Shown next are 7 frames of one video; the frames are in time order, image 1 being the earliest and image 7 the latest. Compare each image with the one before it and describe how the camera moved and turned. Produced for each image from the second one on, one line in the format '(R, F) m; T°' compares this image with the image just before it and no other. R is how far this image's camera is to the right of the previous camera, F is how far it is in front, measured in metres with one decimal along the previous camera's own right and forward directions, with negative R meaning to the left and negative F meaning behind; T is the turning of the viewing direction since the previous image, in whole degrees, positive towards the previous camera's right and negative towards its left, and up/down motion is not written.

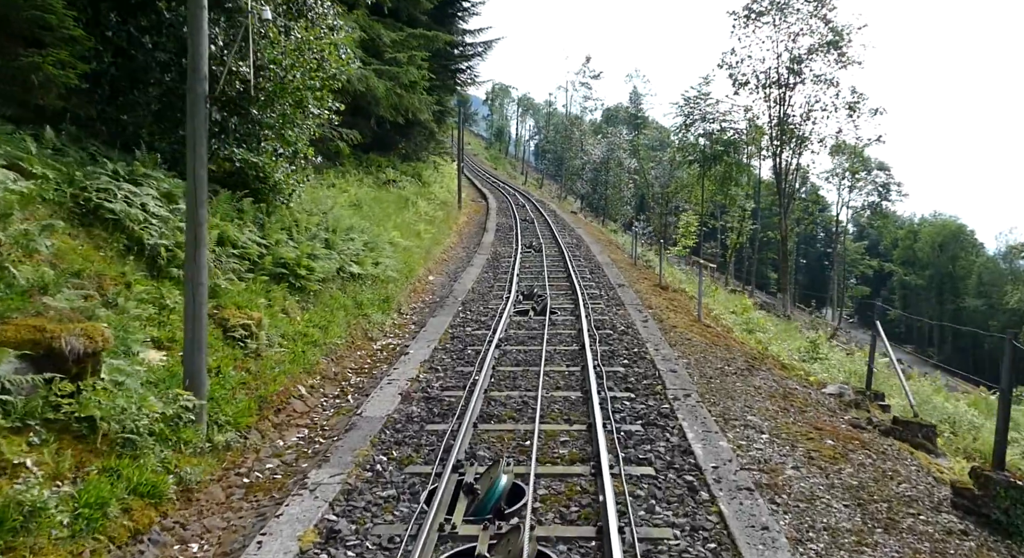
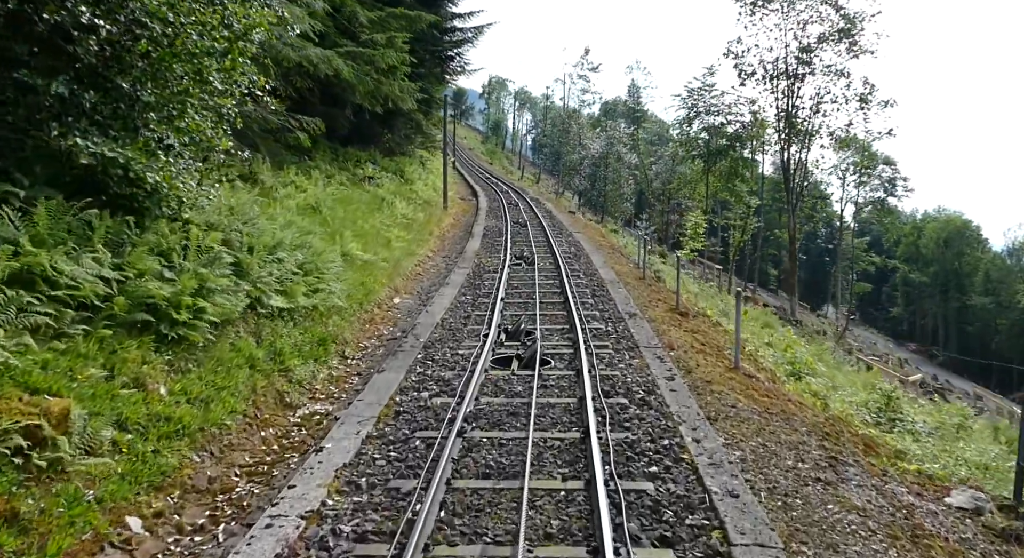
(+0.2, +3.2) m; 0°
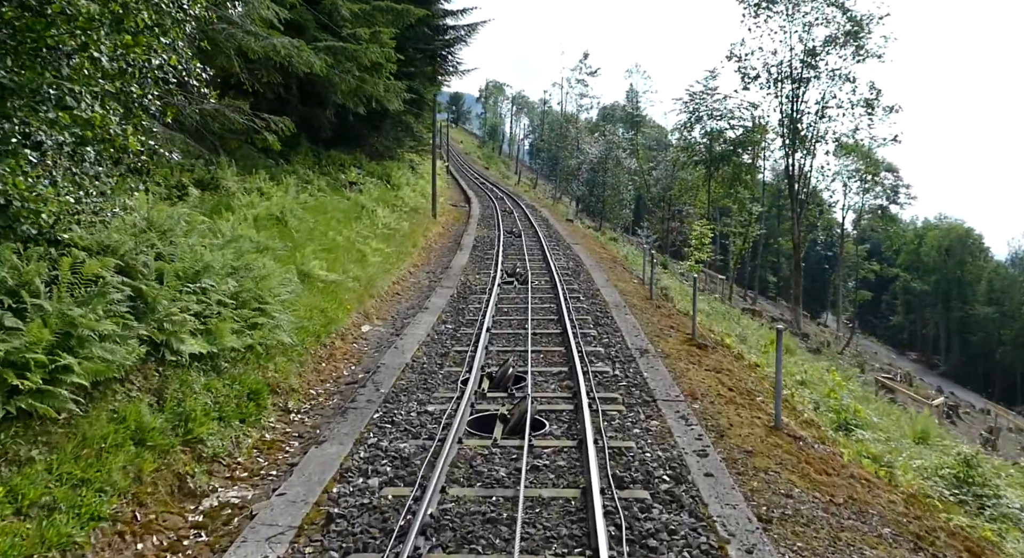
(+0.1, +2.0) m; 0°
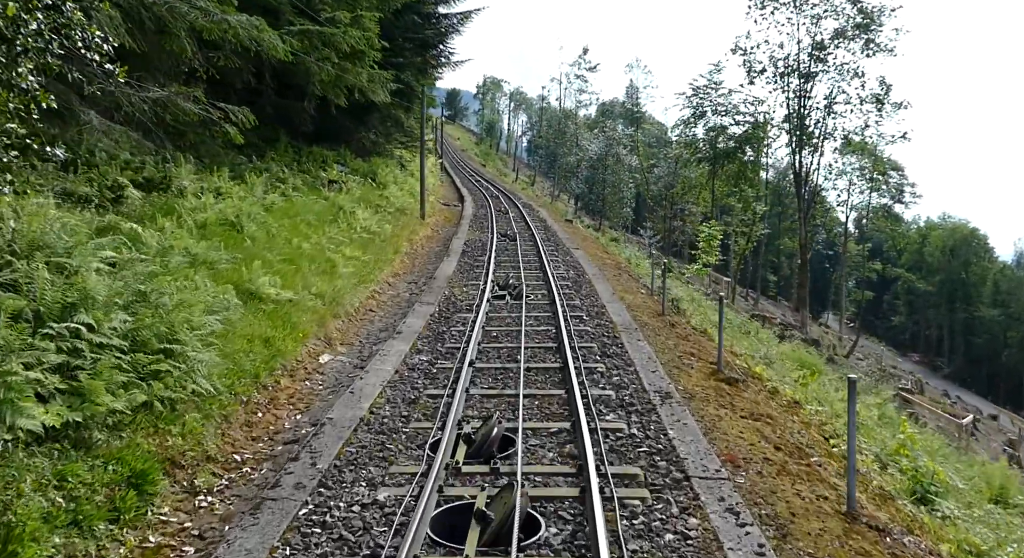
(+0.1, +2.1) m; 0°
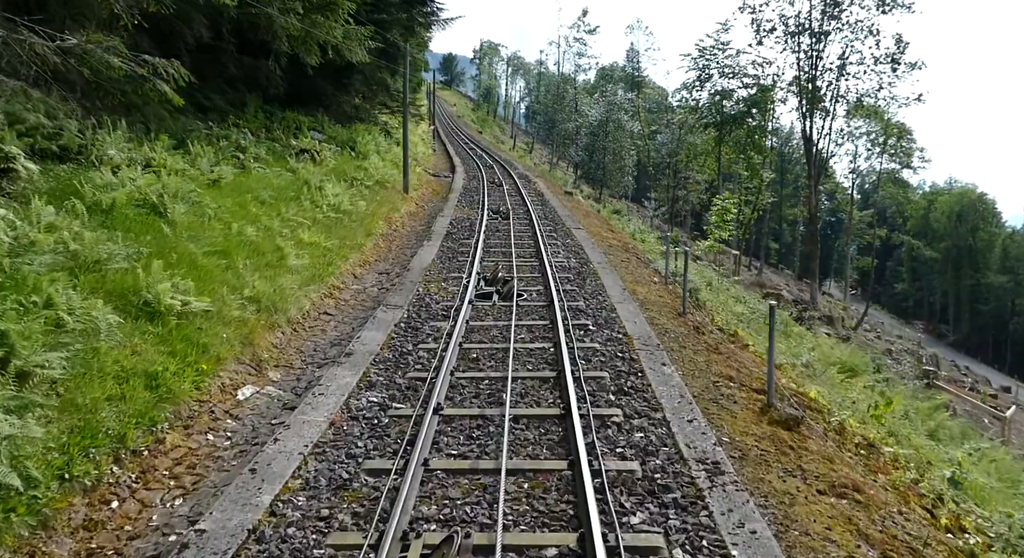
(+0.1, +2.6) m; 0°
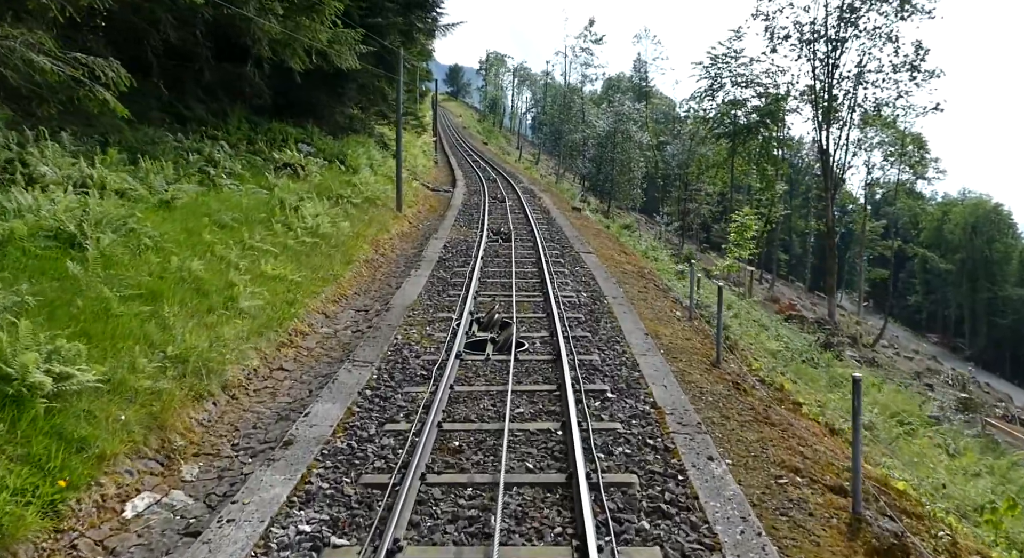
(+0.1, +2.0) m; 0°
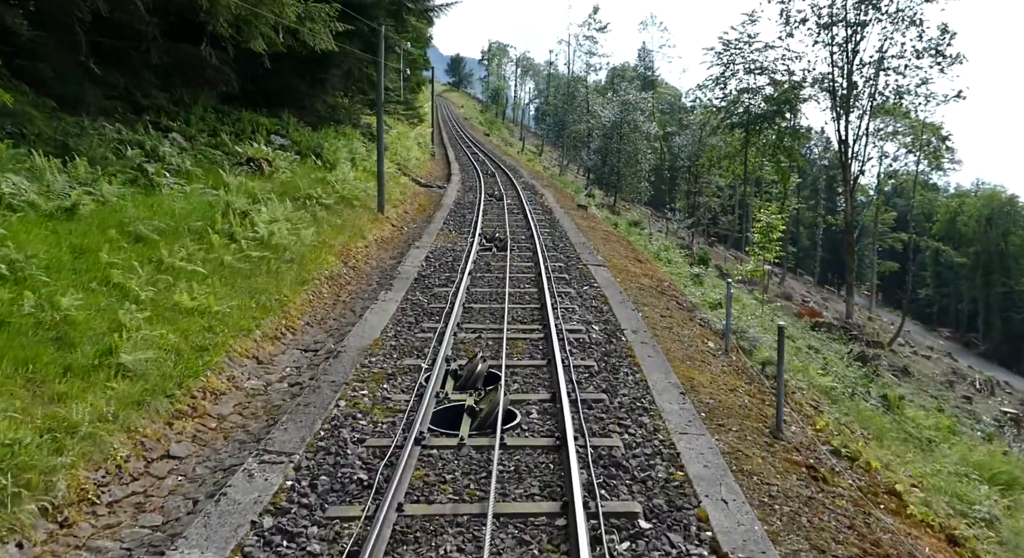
(+0.1, +2.6) m; 0°
